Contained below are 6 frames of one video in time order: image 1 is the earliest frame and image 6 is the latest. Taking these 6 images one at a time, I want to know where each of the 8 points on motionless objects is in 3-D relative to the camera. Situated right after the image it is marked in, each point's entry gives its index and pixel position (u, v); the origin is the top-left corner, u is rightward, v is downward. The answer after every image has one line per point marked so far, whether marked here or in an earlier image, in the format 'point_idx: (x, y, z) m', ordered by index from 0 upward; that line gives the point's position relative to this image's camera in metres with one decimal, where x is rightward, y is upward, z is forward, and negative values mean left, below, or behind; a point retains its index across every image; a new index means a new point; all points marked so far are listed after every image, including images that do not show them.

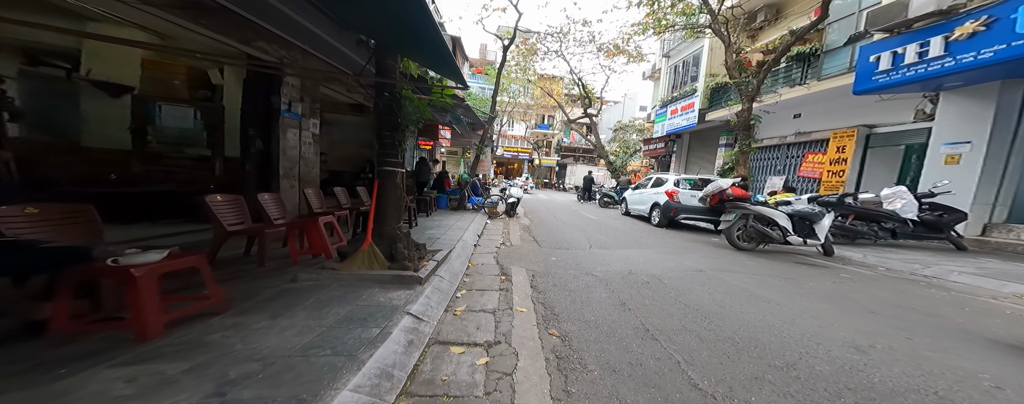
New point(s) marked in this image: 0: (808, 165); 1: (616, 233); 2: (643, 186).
0: (+9.1, +1.1, +9.6) m
1: (+2.6, -0.8, +7.5) m
2: (+4.7, +0.6, +10.9) m
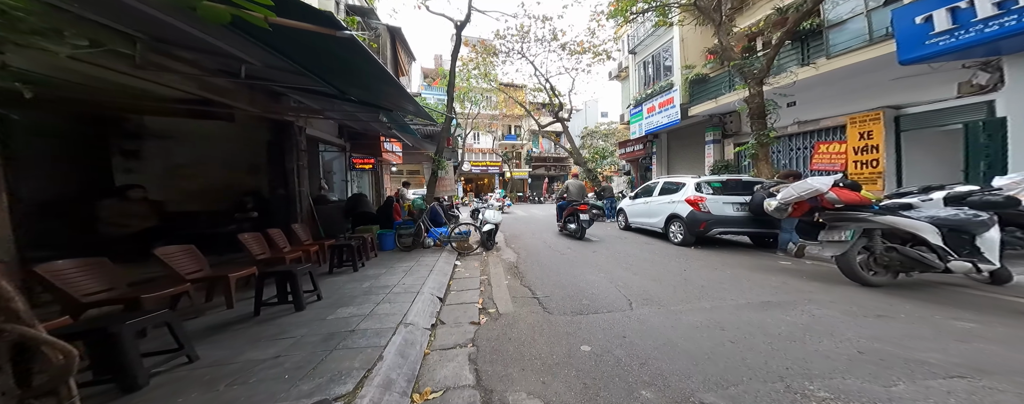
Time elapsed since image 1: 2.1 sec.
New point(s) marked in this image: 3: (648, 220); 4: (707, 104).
0: (+8.3, +1.2, +8.0) m
1: (+2.3, -1.1, +5.2) m
2: (+3.9, +0.3, +8.8) m
3: (+3.7, -0.5, +8.2) m
4: (+6.6, +3.3, +10.2) m
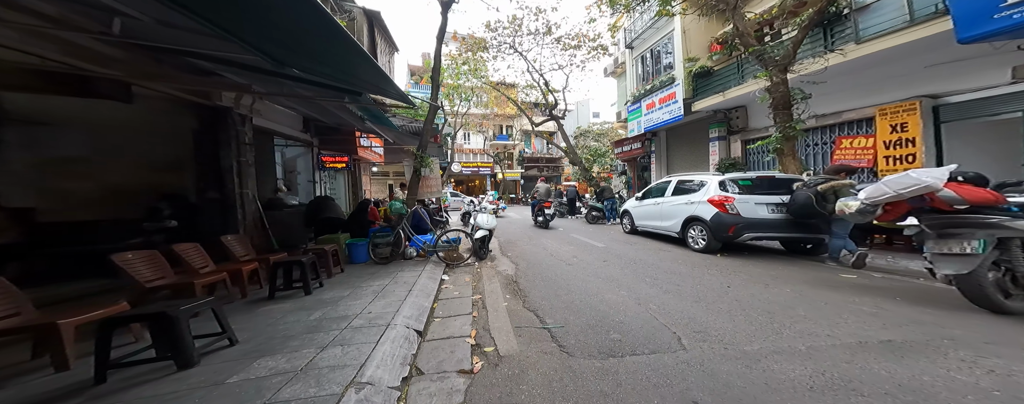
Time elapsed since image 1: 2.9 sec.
0: (+8.2, +1.2, +7.3) m
1: (+2.2, -1.1, +4.2) m
2: (+3.7, +0.2, +7.9) m
3: (+3.6, -0.5, +7.3) m
4: (+6.4, +3.3, +9.5) m
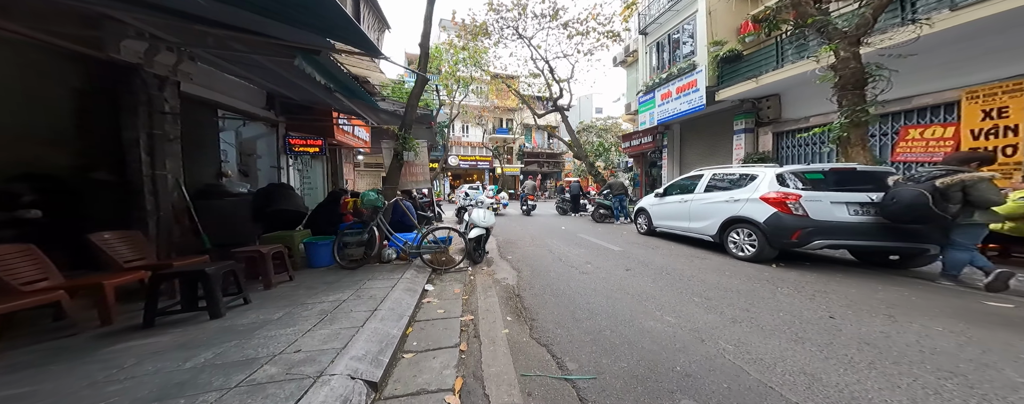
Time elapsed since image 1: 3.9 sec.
0: (+8.2, +1.2, +6.2) m
1: (+2.3, -1.0, +3.1) m
2: (+3.8, +0.3, +6.8) m
3: (+3.6, -0.5, +6.1) m
4: (+6.5, +3.3, +8.3) m
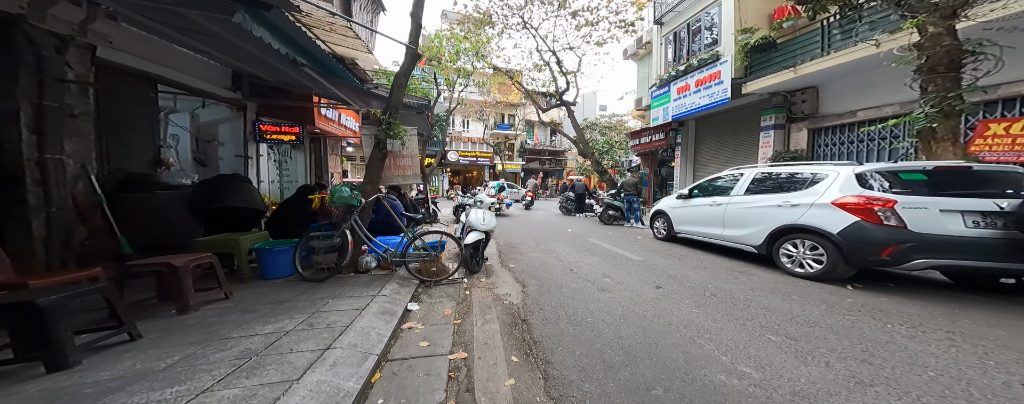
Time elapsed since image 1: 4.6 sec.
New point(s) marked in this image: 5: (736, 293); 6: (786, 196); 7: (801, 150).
0: (+8.3, +1.0, +5.3) m
1: (+2.3, -1.0, +2.1) m
2: (+3.9, +0.2, +5.9) m
3: (+3.7, -0.5, +5.2) m
4: (+6.6, +3.2, +7.4) m
5: (+2.6, -1.1, +3.4) m
6: (+3.8, +0.1, +4.2) m
7: (+7.4, +1.3, +7.7) m
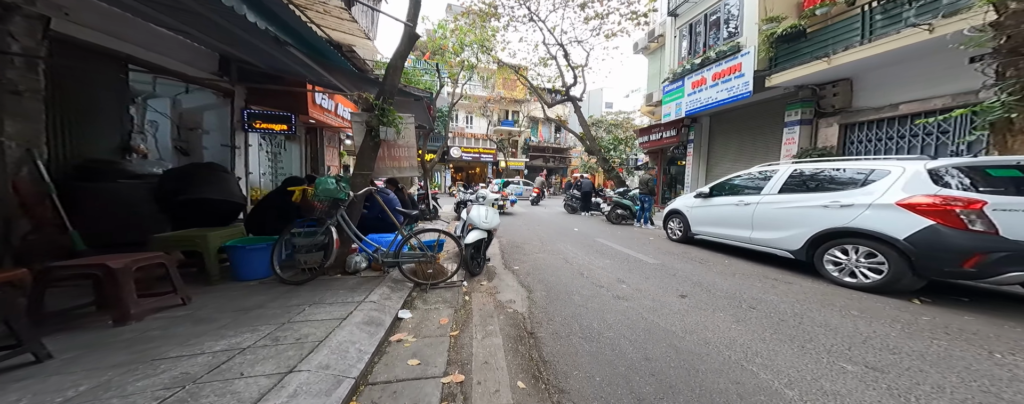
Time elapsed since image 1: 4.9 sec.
0: (+8.4, +1.0, +4.7) m
1: (+2.4, -1.0, +1.7) m
2: (+4.0, +0.2, +5.3) m
3: (+3.8, -0.5, +4.7) m
4: (+6.8, +3.1, +6.9) m
5: (+2.6, -1.0, +2.9) m
6: (+3.9, +0.1, +3.7) m
7: (+7.6, +1.3, +7.1) m
